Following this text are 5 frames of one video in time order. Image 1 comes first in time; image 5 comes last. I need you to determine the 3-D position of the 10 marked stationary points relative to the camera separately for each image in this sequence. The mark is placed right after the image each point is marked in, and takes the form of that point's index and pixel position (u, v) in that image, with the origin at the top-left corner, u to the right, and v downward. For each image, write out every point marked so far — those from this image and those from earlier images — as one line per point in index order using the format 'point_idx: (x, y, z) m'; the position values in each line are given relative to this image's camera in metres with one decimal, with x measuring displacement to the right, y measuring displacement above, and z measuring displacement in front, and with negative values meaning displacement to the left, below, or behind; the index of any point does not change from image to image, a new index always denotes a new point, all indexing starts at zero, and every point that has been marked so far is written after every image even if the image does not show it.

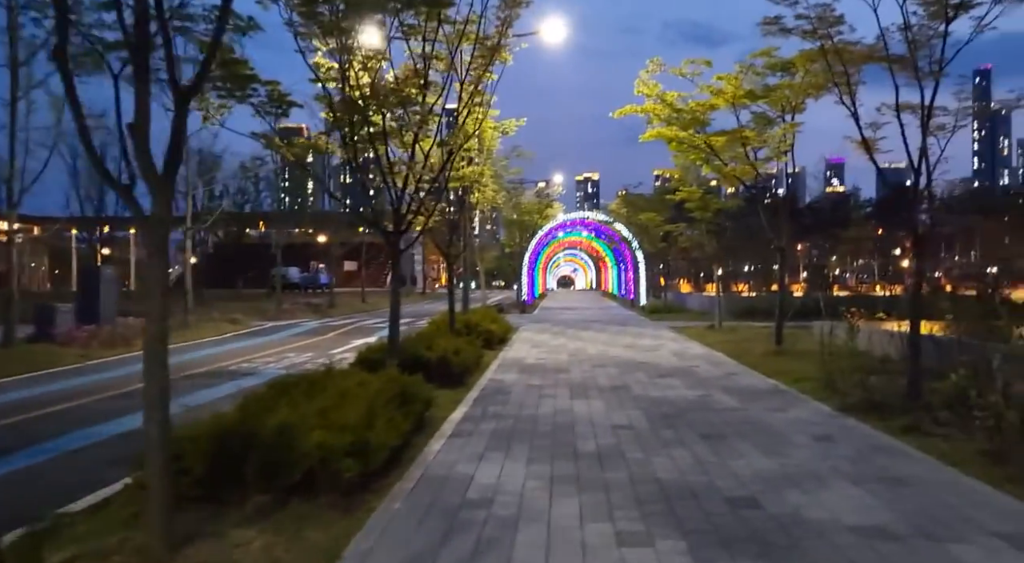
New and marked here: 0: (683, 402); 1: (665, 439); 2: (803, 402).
0: (+2.9, -2.1, +12.4) m
1: (+2.0, -2.1, +9.4) m
2: (+4.7, -2.0, +11.7) m
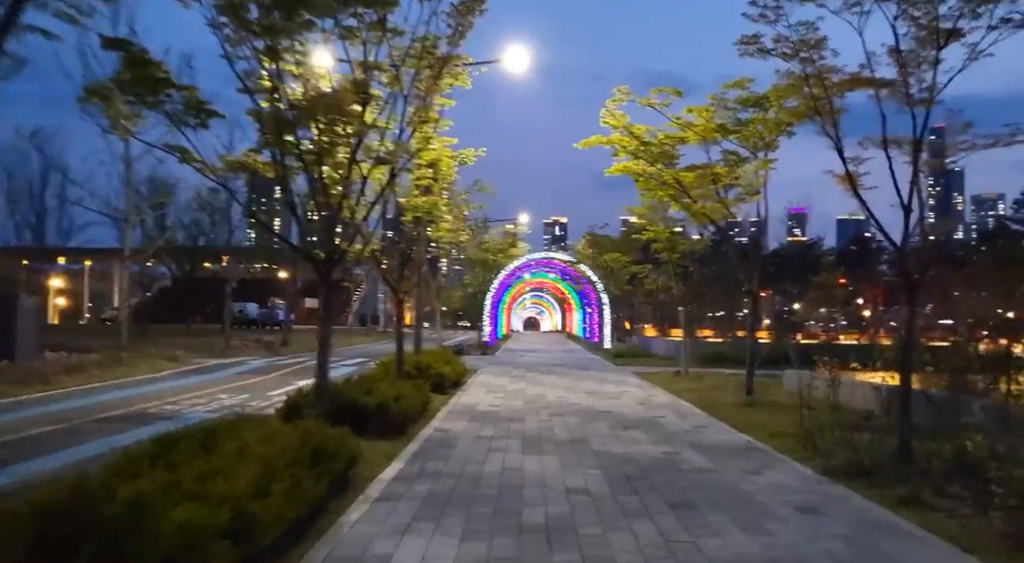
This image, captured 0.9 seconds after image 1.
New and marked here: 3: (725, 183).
0: (+2.1, -2.7, +11.1) m
1: (+1.3, -2.5, +8.1) m
2: (+3.9, -2.6, +10.4) m
3: (+5.2, +2.4, +17.7) m
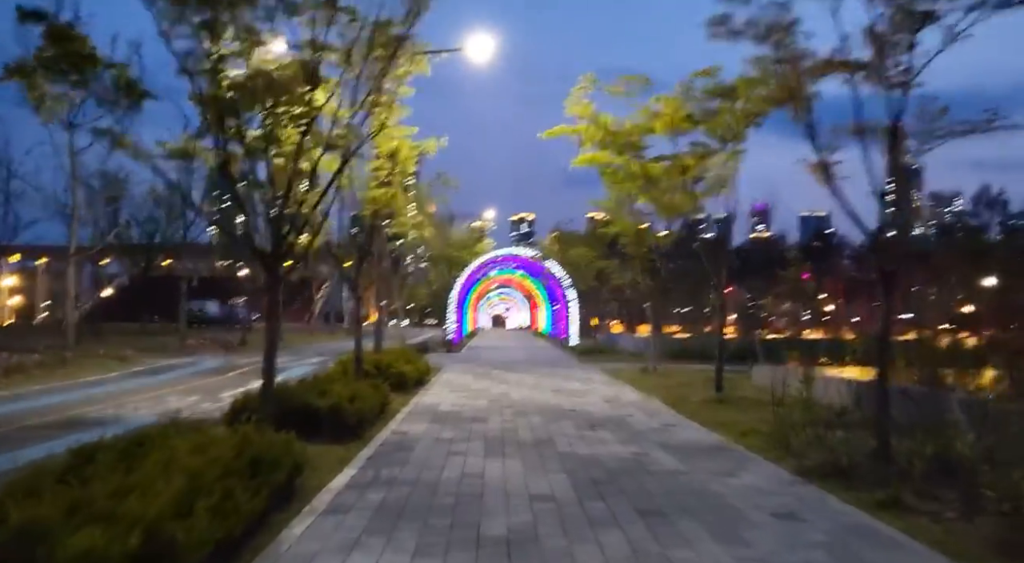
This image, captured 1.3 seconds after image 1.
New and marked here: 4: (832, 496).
0: (+1.5, -2.6, +10.6) m
1: (+0.9, -2.4, +7.5) m
2: (+3.4, -2.5, +10.0) m
3: (+4.3, +2.6, +17.3) m
4: (+3.6, -2.4, +8.0) m
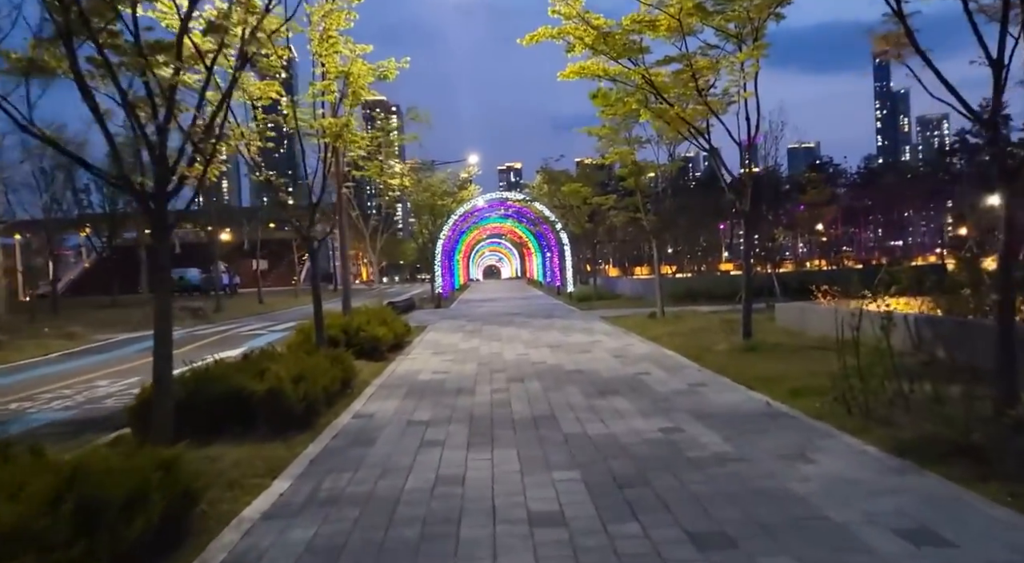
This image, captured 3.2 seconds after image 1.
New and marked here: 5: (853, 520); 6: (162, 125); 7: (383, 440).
0: (+1.4, -1.8, +8.0) m
1: (+0.8, -1.9, +4.9) m
2: (+3.3, -1.6, +7.4) m
3: (+3.9, +4.0, +14.3) m
4: (+3.5, -1.6, +5.4) m
5: (+2.5, -1.7, +5.2) m
6: (-3.5, +1.6, +7.1) m
7: (-1.6, -1.9, +8.8) m
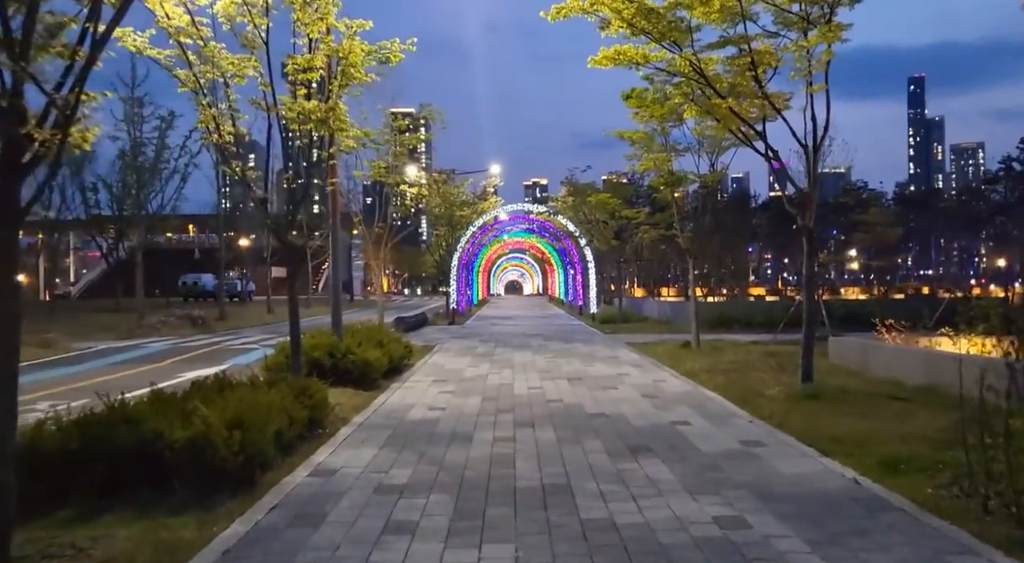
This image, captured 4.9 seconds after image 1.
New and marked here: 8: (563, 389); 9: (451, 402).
0: (+1.4, -2.1, +5.6) m
1: (+0.7, -2.0, +2.6) m
2: (+3.2, -2.0, +5.0) m
3: (+4.2, +3.5, +12.0) m
4: (+3.4, -1.9, +3.0) m
5: (+2.4, -2.0, +2.8) m
6: (-3.4, +1.5, +5.0) m
7: (-1.6, -2.1, +6.5) m
8: (+1.0, -2.1, +13.7) m
9: (-1.1, -2.1, +12.6) m
